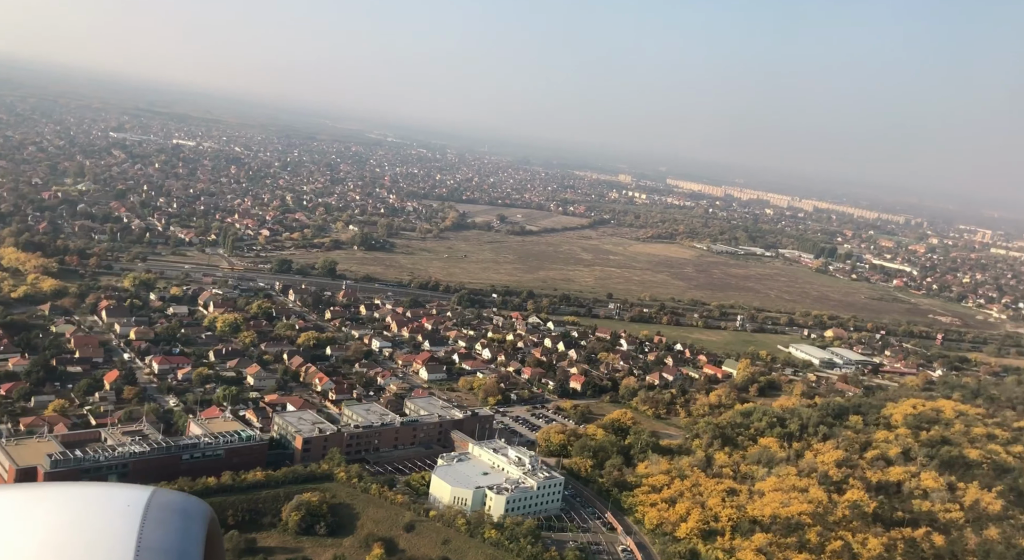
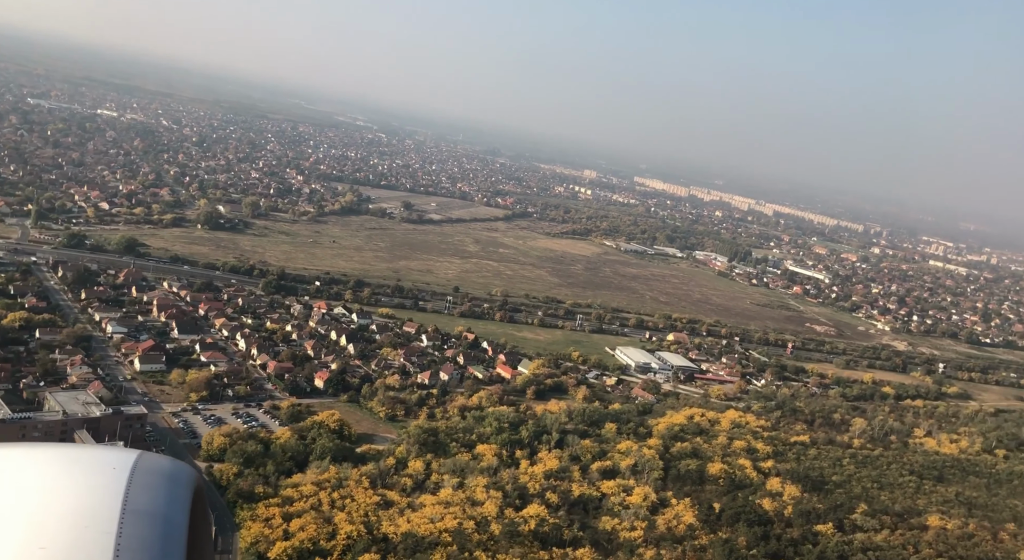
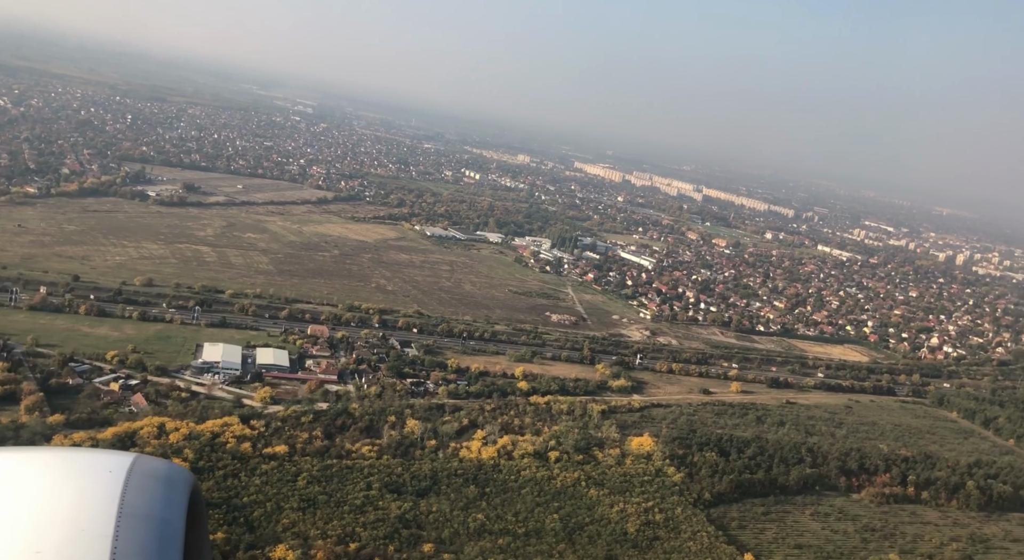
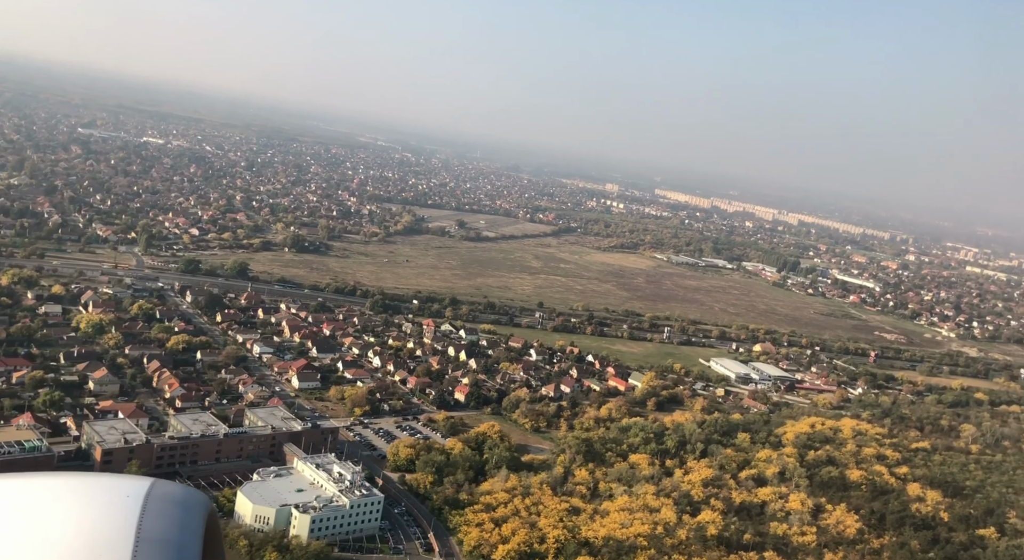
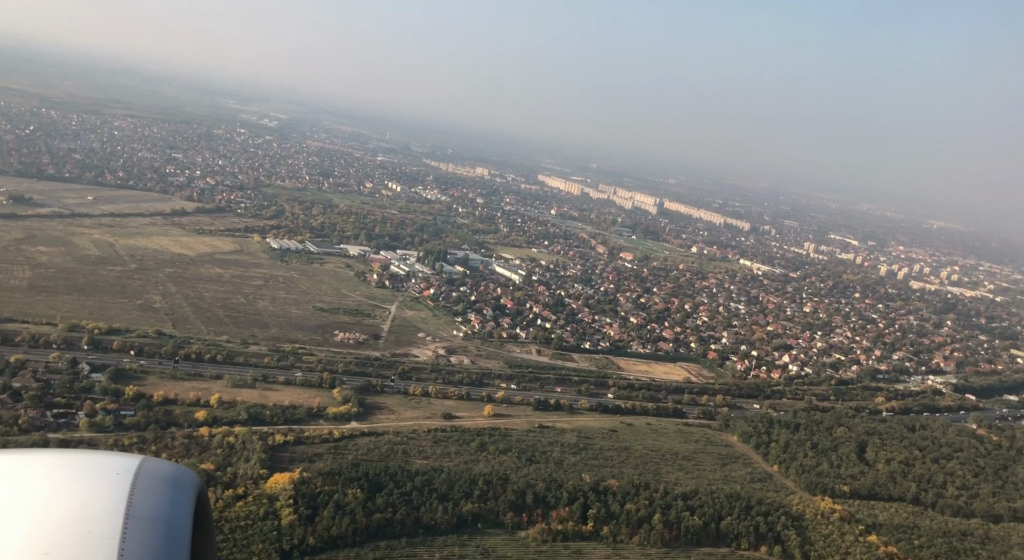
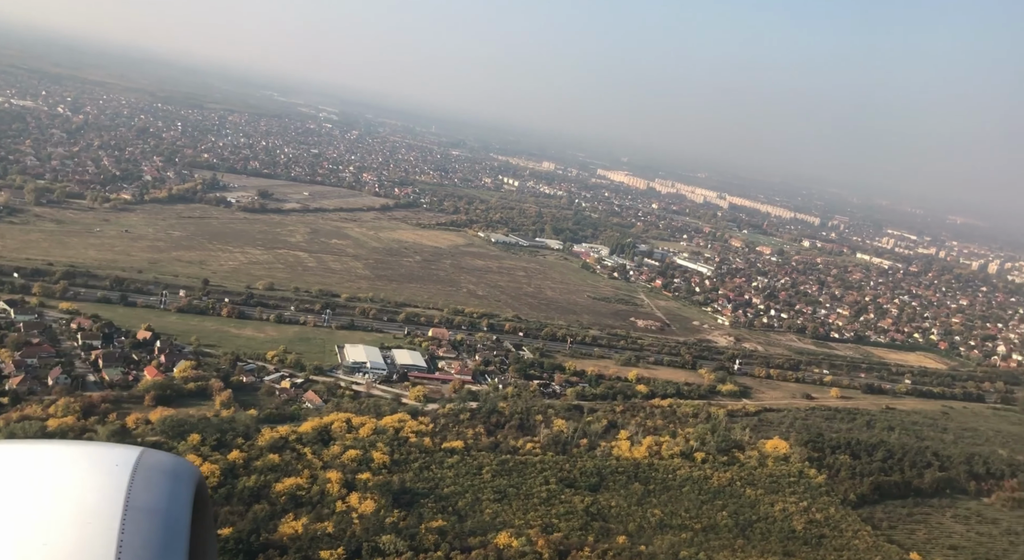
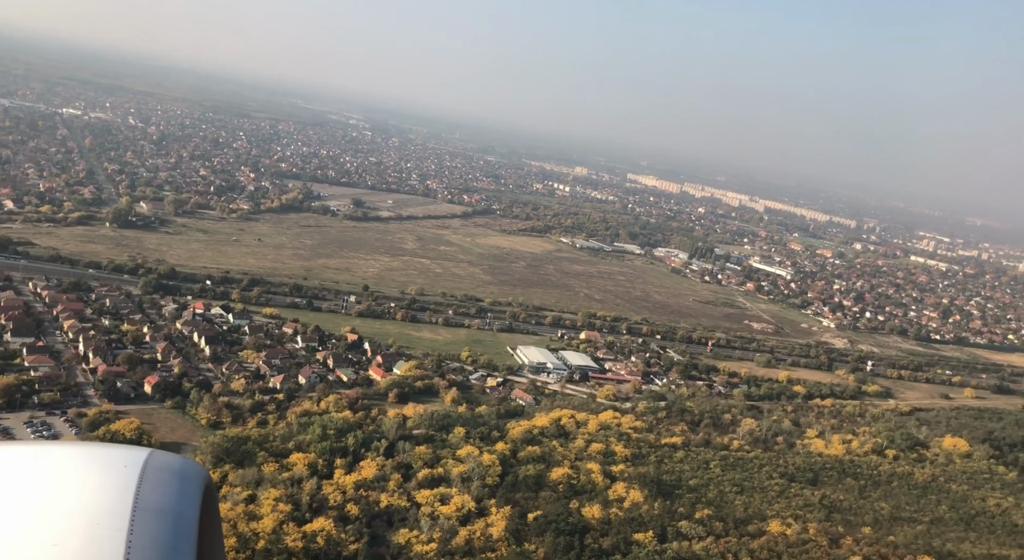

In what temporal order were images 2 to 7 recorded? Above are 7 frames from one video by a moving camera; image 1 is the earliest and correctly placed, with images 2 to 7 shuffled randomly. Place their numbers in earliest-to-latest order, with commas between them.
4, 2, 7, 6, 3, 5
